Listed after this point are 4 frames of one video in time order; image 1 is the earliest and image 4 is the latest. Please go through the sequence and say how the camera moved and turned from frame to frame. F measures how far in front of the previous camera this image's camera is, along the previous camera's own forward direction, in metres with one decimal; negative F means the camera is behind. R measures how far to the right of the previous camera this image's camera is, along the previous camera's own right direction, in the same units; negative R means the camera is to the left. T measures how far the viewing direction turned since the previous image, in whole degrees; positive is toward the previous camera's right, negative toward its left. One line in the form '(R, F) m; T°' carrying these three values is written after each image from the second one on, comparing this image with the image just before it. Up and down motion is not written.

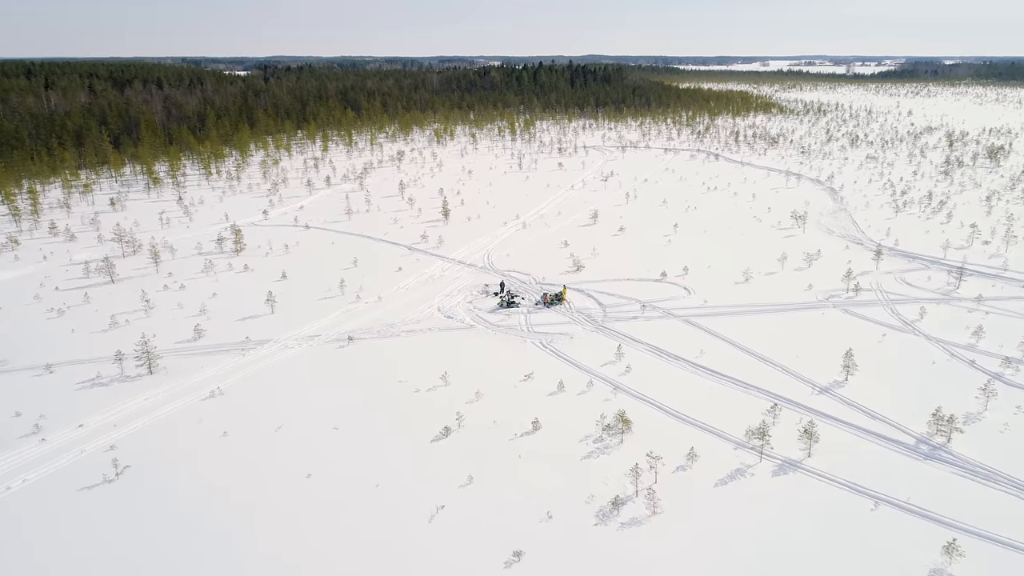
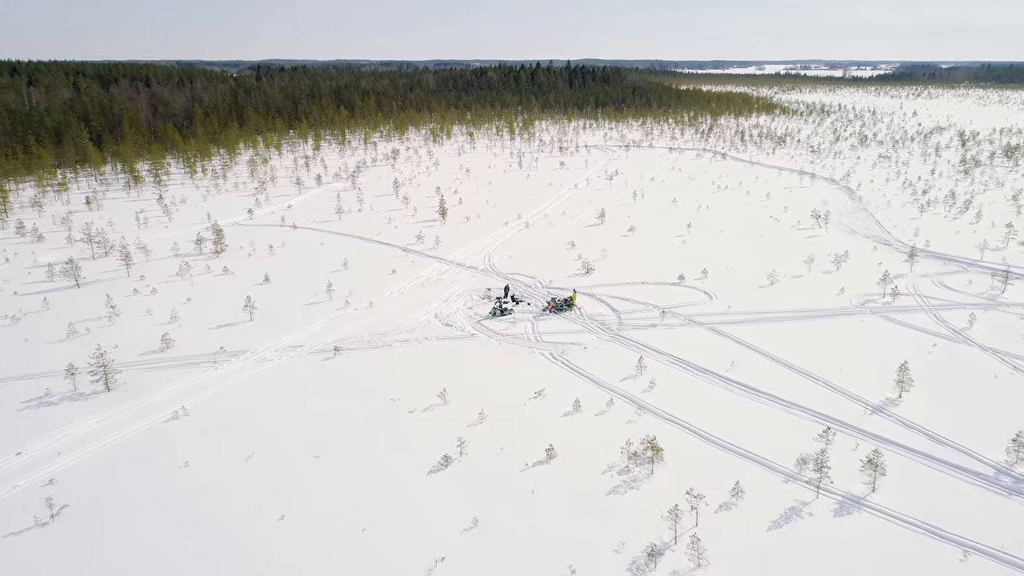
(-0.2, +1.7) m; 0°
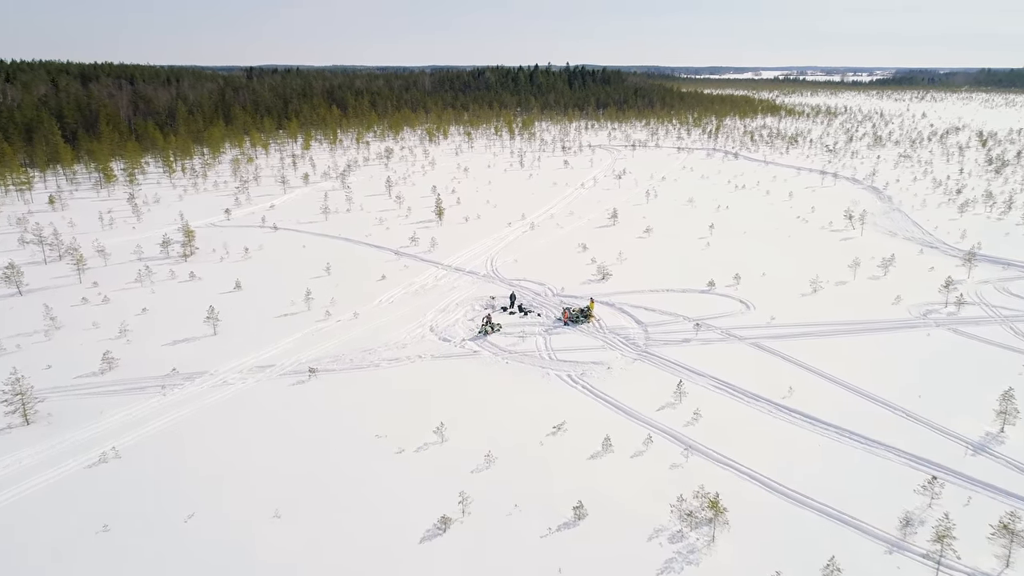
(-0.2, +2.3) m; 0°
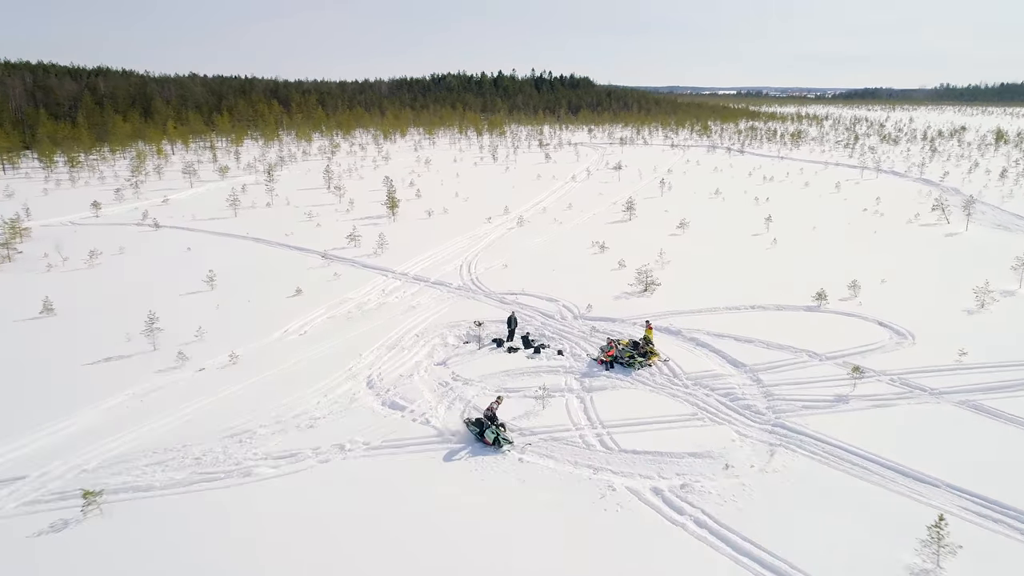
(-0.5, +6.4) m; +3°
